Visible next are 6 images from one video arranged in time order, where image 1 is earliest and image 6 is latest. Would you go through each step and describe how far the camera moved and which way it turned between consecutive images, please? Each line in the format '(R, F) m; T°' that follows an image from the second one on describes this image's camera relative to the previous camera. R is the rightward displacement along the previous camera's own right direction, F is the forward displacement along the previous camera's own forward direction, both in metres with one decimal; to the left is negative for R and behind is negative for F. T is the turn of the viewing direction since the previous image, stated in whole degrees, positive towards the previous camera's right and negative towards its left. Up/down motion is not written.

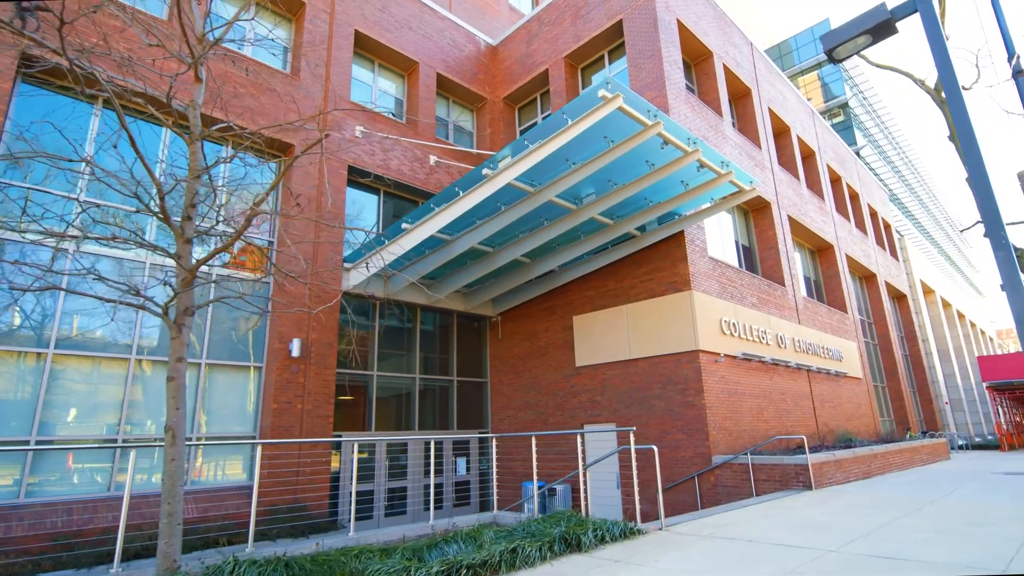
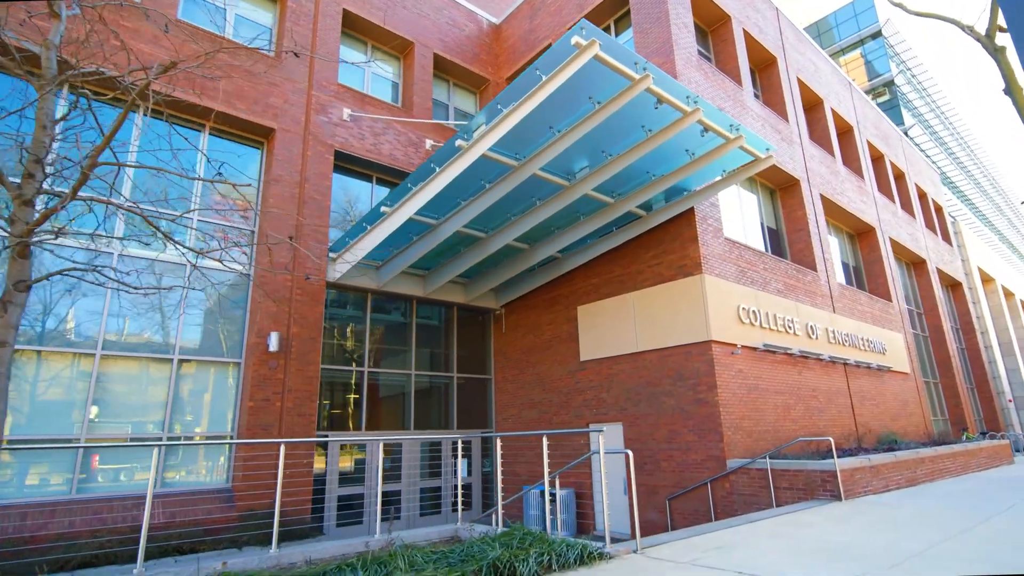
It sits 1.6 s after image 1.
(+0.8, +1.0) m; -4°
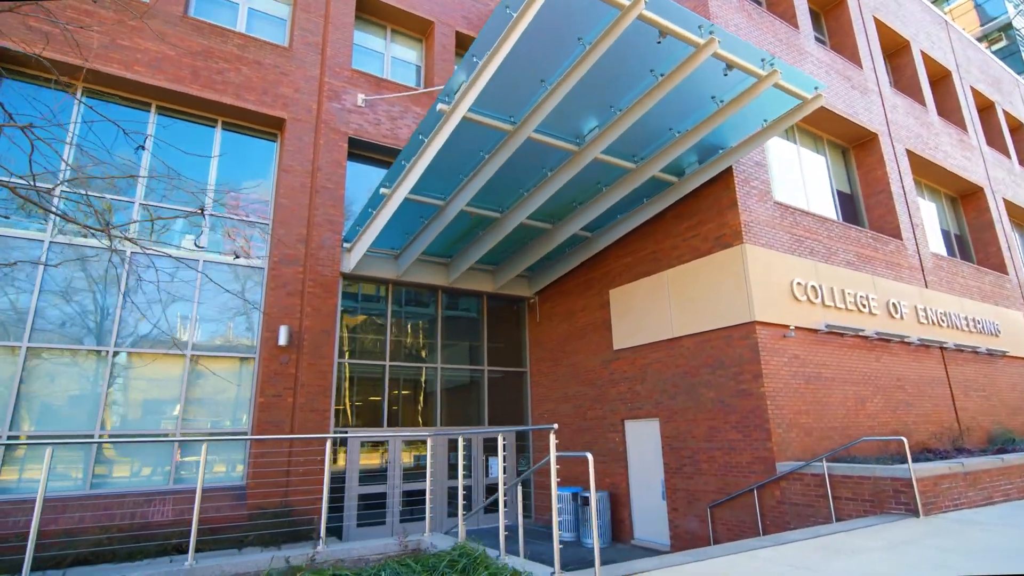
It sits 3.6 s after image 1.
(+1.1, +1.0) m; -9°
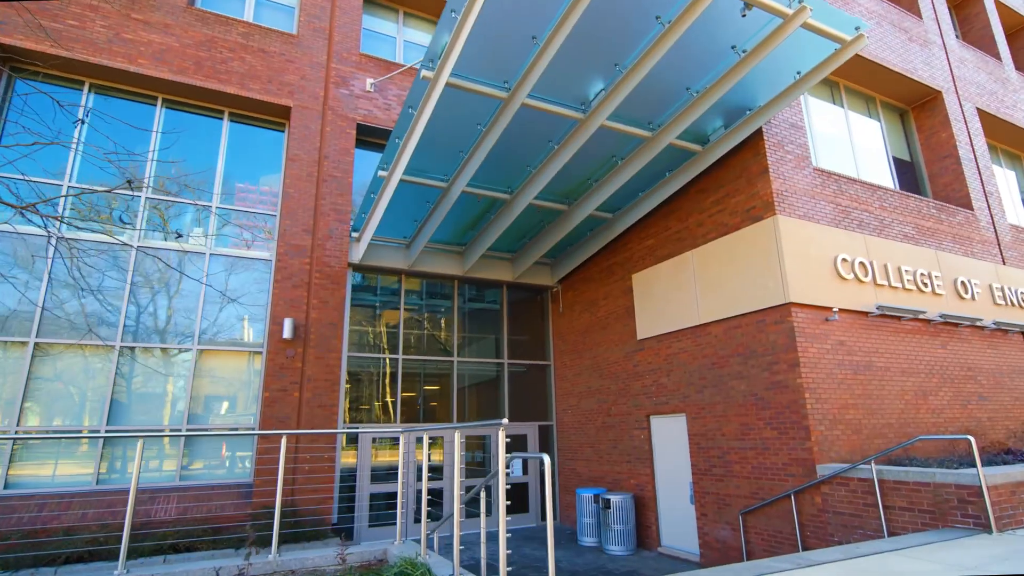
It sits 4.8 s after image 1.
(+0.7, +0.7) m; -5°
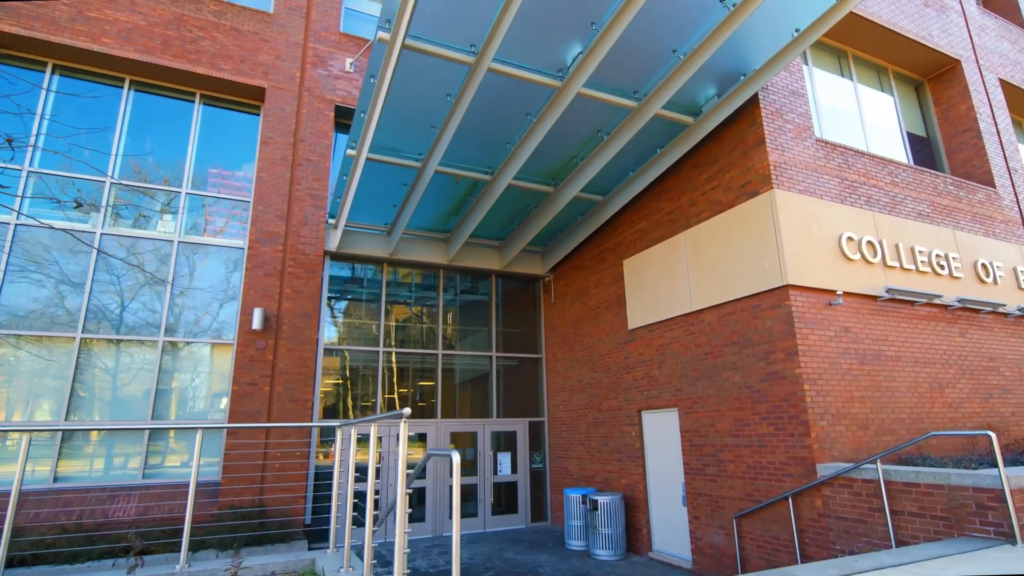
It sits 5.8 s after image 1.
(+0.5, +0.6) m; -1°
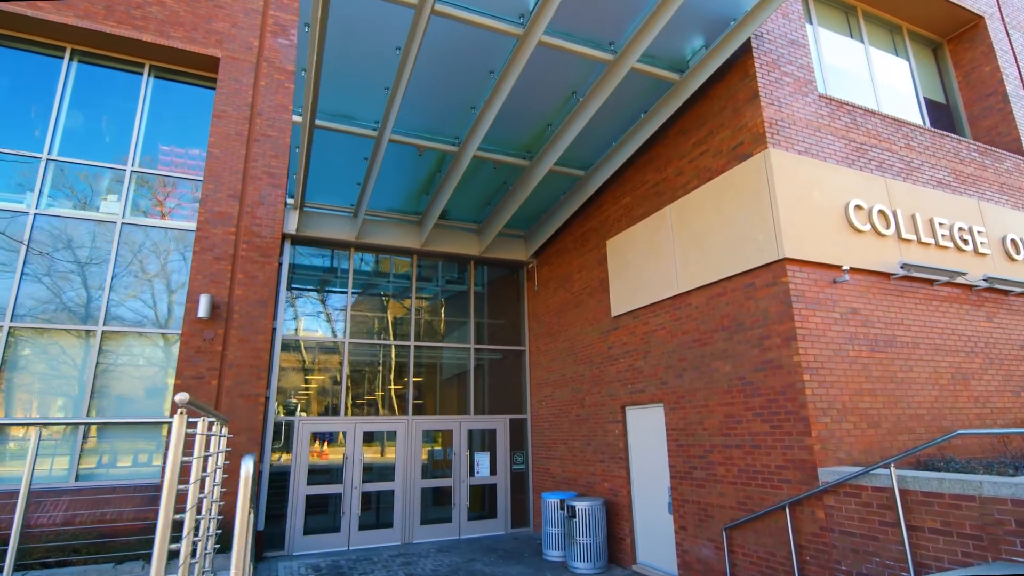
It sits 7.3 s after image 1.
(+0.6, +0.9) m; -1°
